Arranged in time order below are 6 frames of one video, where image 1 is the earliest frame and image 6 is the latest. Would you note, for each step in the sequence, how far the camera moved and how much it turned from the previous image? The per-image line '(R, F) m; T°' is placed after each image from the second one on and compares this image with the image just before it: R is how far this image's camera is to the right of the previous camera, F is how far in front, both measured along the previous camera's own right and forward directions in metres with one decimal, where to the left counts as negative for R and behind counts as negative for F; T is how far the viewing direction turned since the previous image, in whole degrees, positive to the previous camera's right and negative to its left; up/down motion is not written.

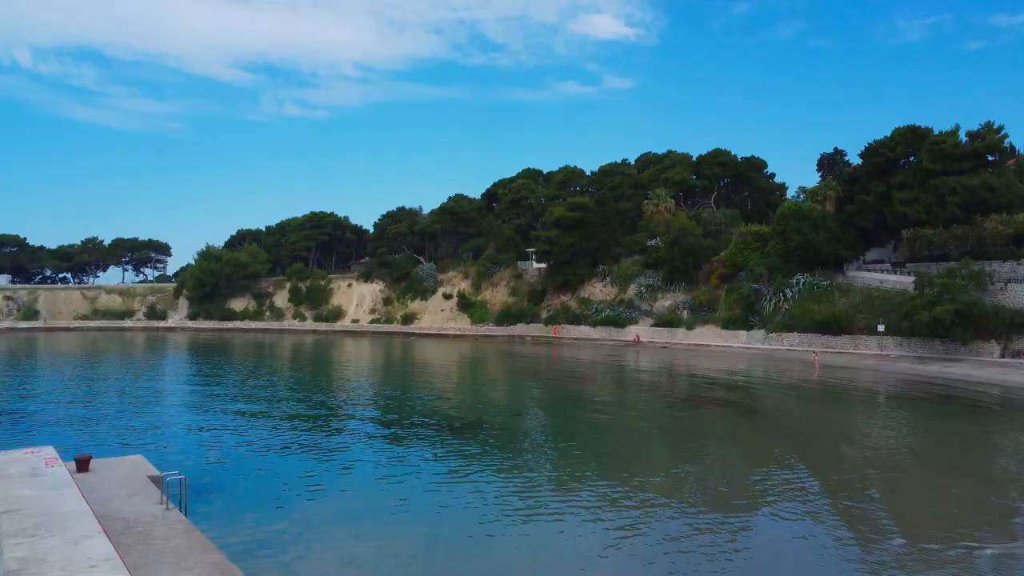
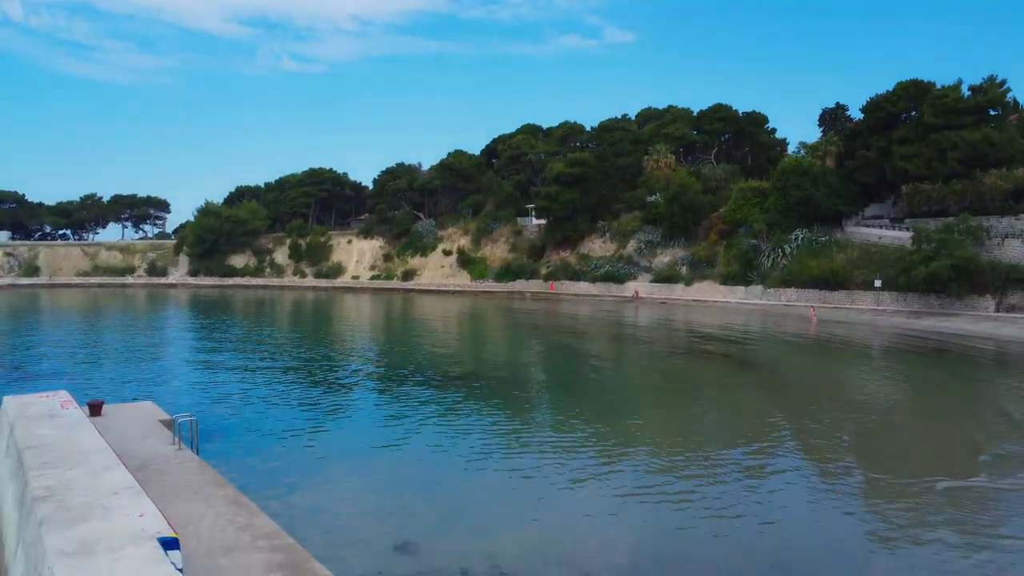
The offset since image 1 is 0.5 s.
(0.0, -0.3) m; 0°
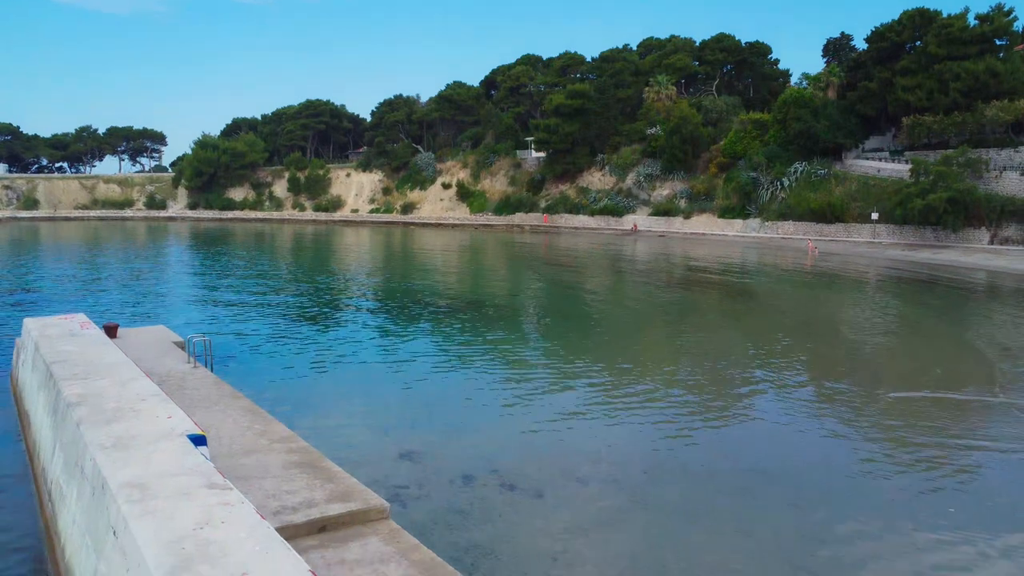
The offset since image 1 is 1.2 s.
(0.0, -0.6) m; 0°
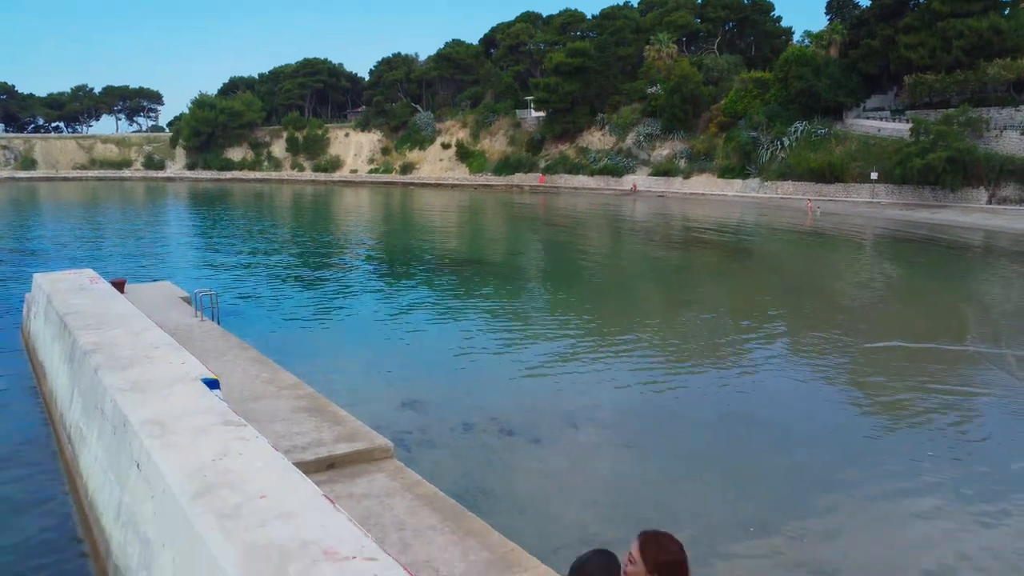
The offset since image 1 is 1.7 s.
(0.0, -0.3) m; 0°
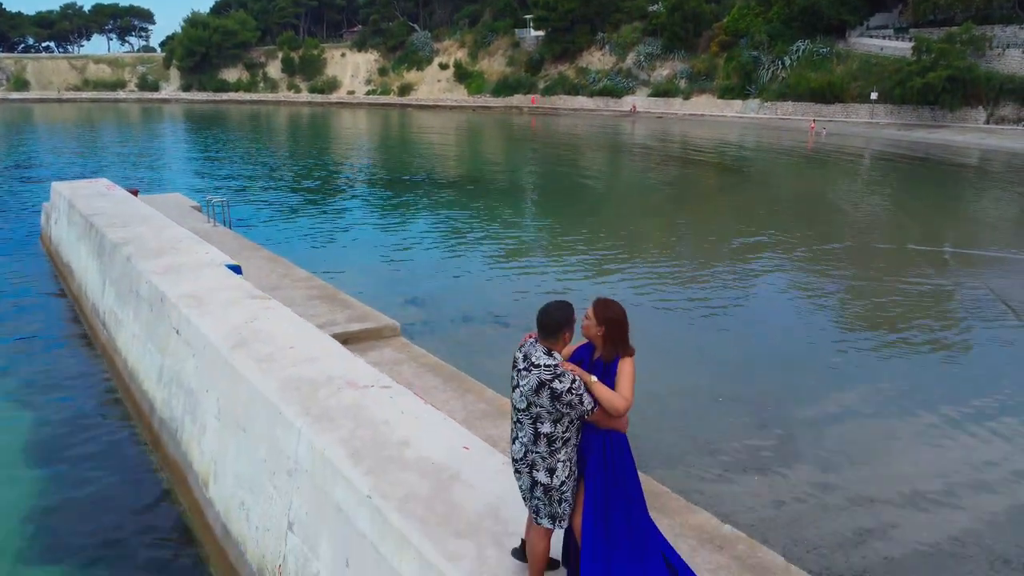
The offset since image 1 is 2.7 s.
(+0.1, -0.8) m; 0°
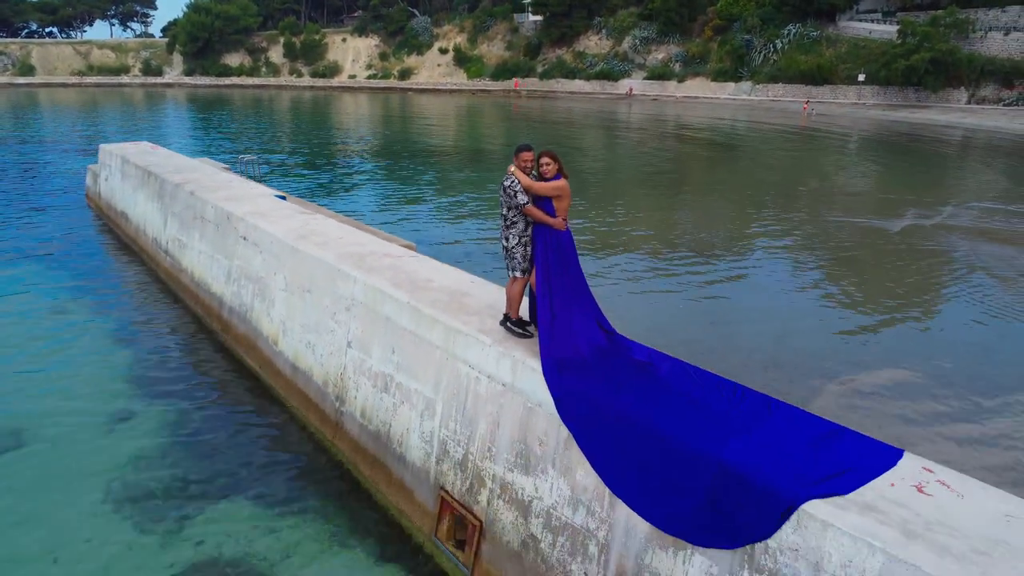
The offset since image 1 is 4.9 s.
(+0.1, -2.1) m; 0°
